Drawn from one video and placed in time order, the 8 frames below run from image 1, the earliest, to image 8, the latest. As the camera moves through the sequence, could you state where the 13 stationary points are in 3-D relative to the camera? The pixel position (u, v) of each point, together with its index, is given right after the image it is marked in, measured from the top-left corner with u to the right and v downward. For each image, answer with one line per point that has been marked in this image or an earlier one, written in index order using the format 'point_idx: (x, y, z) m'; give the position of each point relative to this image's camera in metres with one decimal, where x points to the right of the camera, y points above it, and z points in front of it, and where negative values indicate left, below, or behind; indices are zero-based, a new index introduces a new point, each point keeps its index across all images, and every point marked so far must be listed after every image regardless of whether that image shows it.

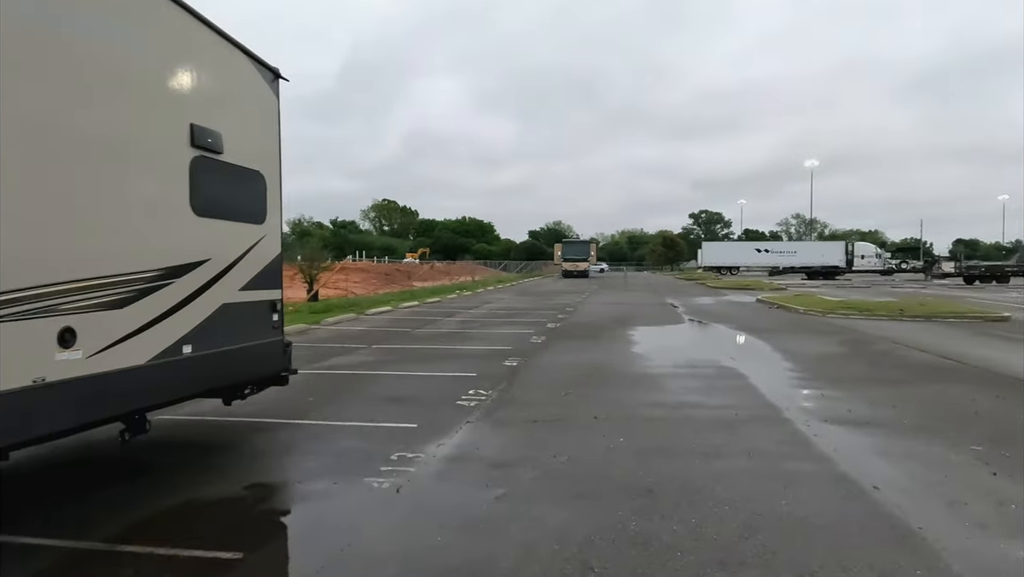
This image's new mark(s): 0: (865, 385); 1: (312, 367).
0: (+4.8, -1.3, +9.0) m
1: (-3.3, -1.3, +11.0) m
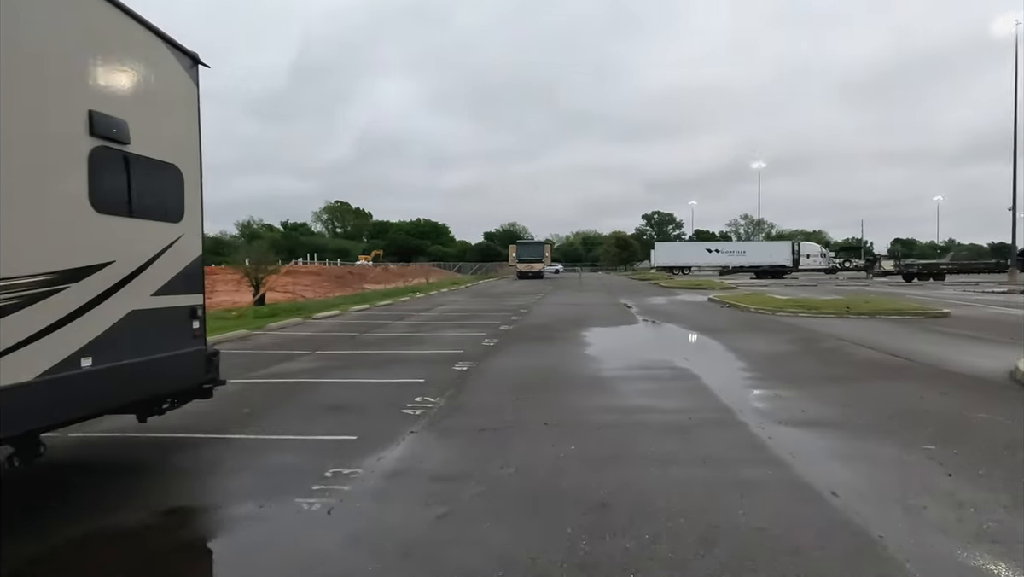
0: (+4.2, -1.3, +9.0) m
1: (-4.1, -1.4, +10.4) m
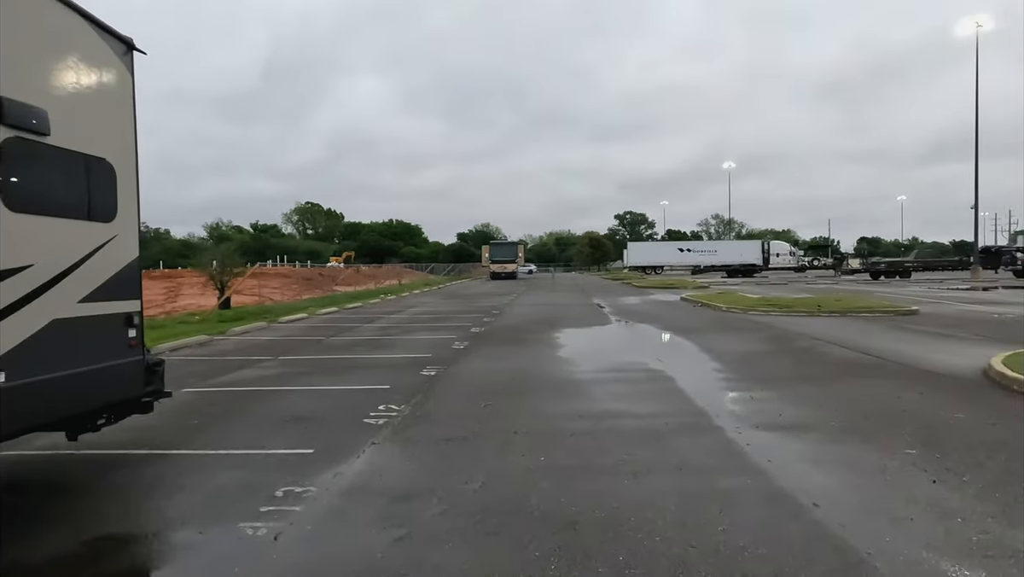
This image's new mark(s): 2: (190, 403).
0: (+3.8, -1.3, +8.8) m
1: (-4.6, -1.4, +9.9) m
2: (-4.1, -1.5, +8.4) m
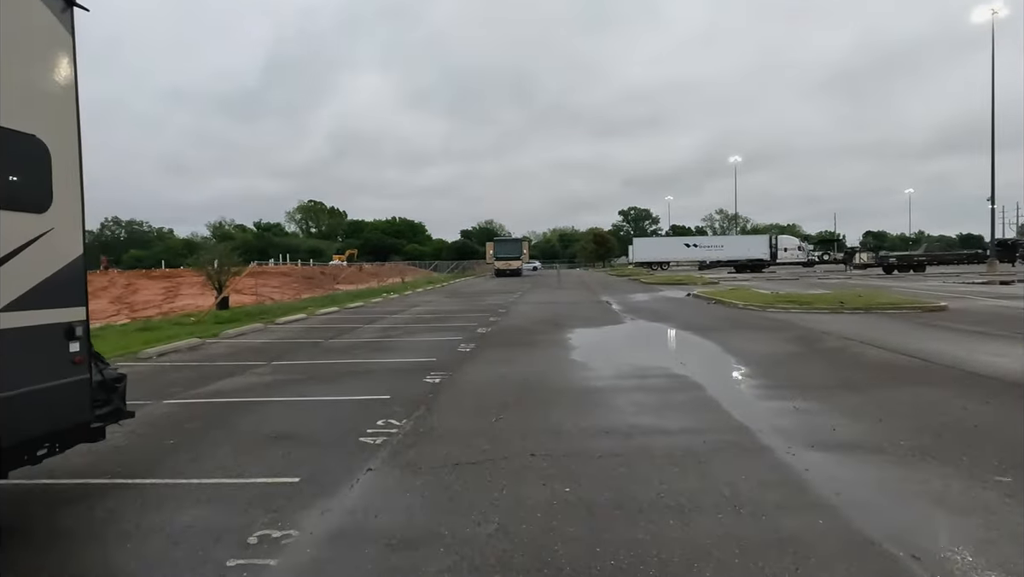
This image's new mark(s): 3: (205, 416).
0: (+3.9, -1.3, +7.9) m
1: (-4.4, -1.4, +9.1) m
2: (-3.9, -1.5, +7.5) m
3: (-3.5, -1.5, +7.6) m
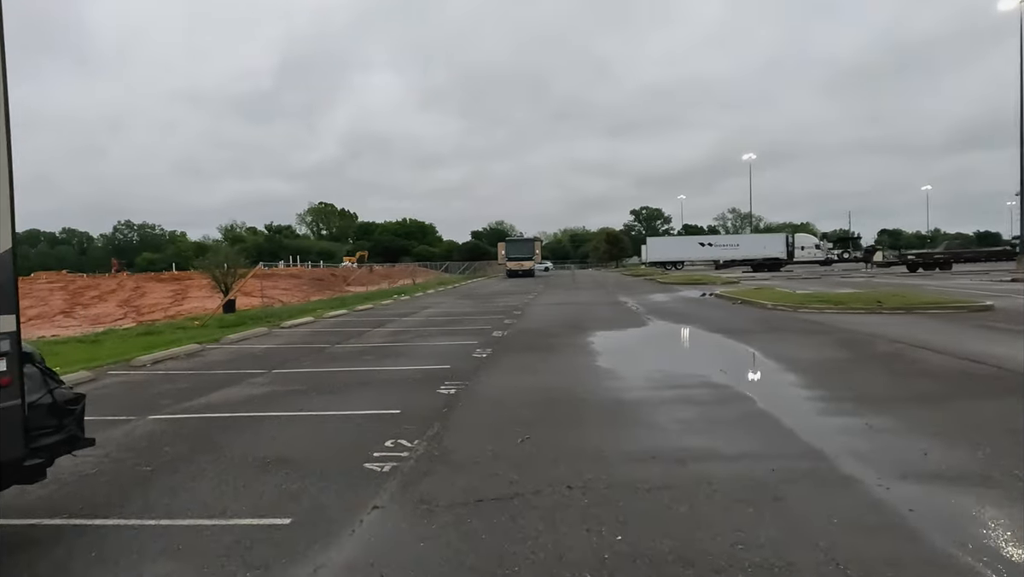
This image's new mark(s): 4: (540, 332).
0: (+4.2, -1.2, +6.9) m
1: (-4.1, -1.5, +8.2) m
2: (-3.7, -1.5, +6.7) m
3: (-3.3, -1.5, +6.7) m
4: (+0.7, -1.0, +15.3) m
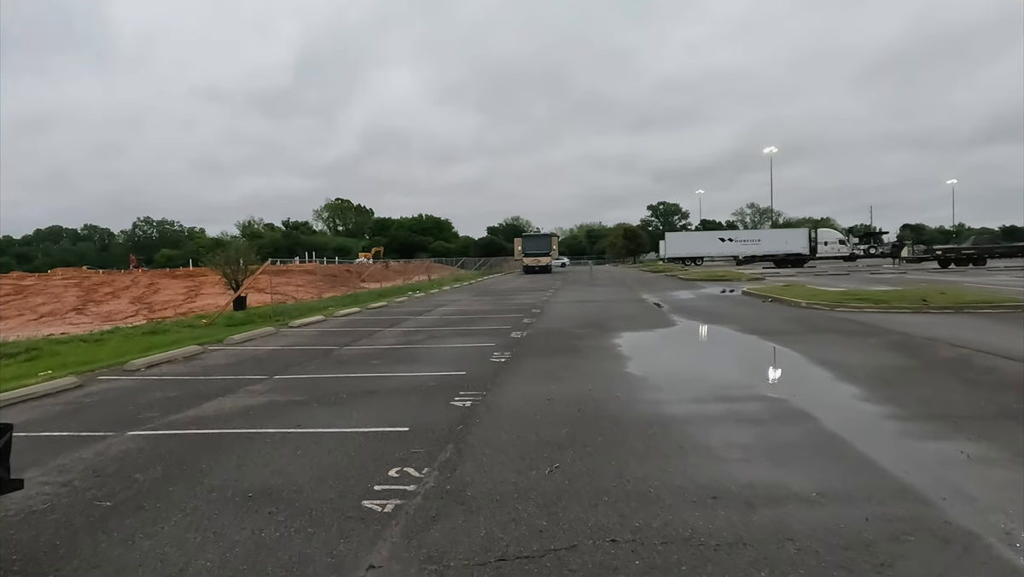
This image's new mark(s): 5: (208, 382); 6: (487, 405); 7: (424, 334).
0: (+4.4, -1.2, +5.9) m
1: (-3.9, -1.5, +7.4) m
2: (-3.4, -1.5, +5.8) m
3: (-3.0, -1.5, +5.8) m
4: (+1.1, -0.9, +14.3) m
5: (-4.4, -1.4, +9.6) m
6: (-0.3, -1.3, +7.4) m
7: (-2.0, -1.0, +14.6) m
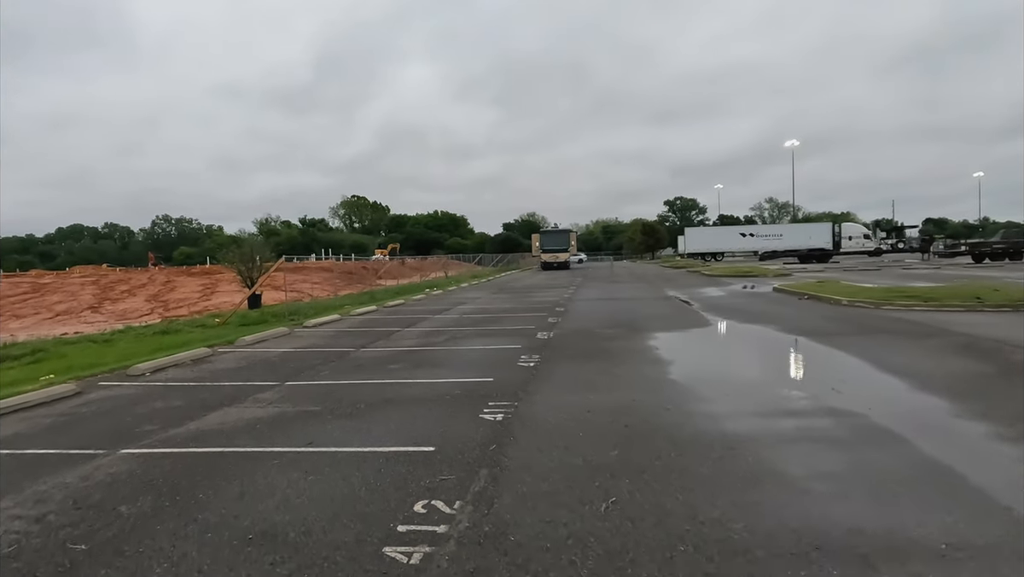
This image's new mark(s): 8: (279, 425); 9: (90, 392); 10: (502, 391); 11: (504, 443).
0: (+4.7, -1.2, +5.0) m
1: (-3.5, -1.5, +6.6) m
2: (-3.1, -1.5, +5.1) m
3: (-2.7, -1.5, +5.1) m
4: (+1.6, -0.9, +13.5) m
5: (-4.0, -1.4, +8.9) m
6: (+0.1, -1.3, +6.6) m
7: (-1.4, -1.0, +13.8) m
8: (-2.4, -1.4, +6.8) m
9: (-5.7, -1.4, +8.9) m
10: (-0.1, -1.3, +8.0) m
11: (-0.1, -1.4, +5.8) m
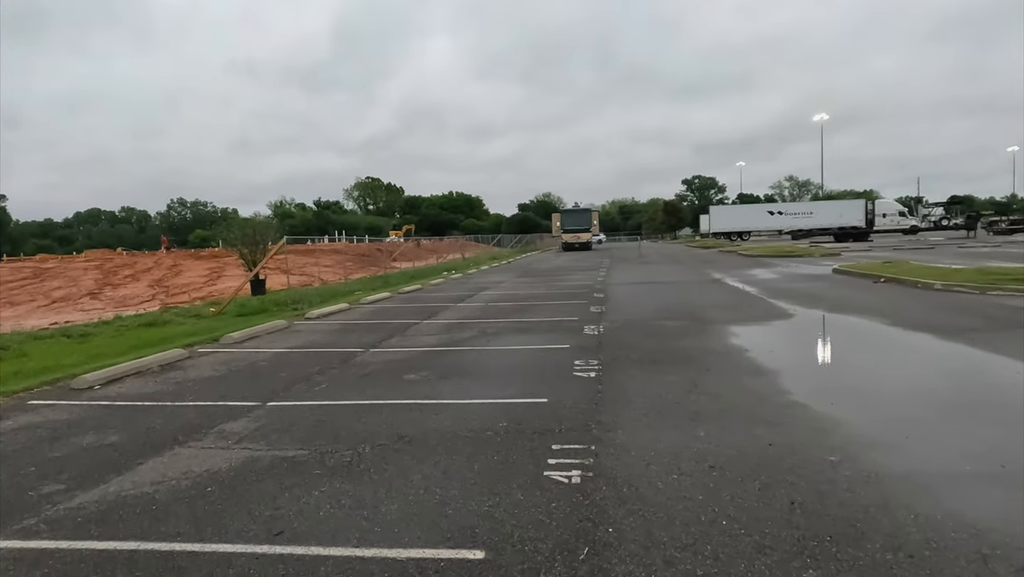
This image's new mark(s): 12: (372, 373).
0: (+5.2, -1.2, +2.5) m
1: (-2.9, -1.4, +4.4) m
2: (-2.6, -1.5, +2.8) m
3: (-2.2, -1.5, +2.8) m
4: (+2.3, -0.6, +11.1) m
5: (-3.4, -1.3, +6.6) m
6: (+0.6, -1.2, +4.2) m
7: (-0.7, -0.7, +11.5) m
8: (-1.9, -1.4, +4.5) m
9: (-5.1, -1.3, +6.7) m
10: (+0.5, -1.2, +5.7) m
11: (+0.5, -1.3, +3.4) m
12: (-1.7, -1.0, +8.2) m
